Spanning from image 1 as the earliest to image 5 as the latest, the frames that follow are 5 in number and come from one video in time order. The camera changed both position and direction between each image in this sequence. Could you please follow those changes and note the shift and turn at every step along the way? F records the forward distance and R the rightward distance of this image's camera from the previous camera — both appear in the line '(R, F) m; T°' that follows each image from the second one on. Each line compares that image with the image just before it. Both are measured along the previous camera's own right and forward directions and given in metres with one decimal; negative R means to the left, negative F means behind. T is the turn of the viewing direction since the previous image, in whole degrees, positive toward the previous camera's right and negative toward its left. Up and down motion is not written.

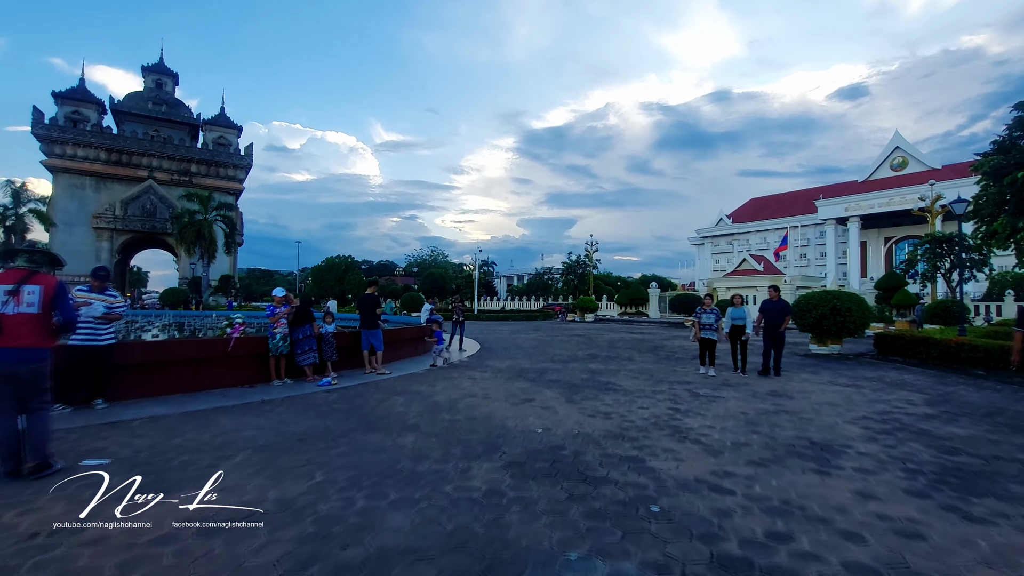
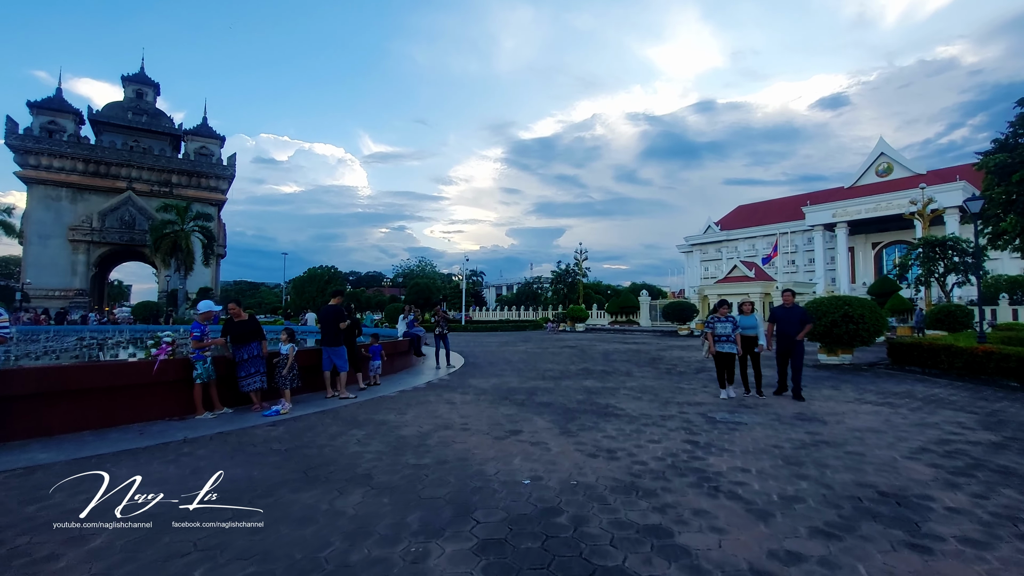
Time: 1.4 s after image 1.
(+0.1, +1.1) m; +1°
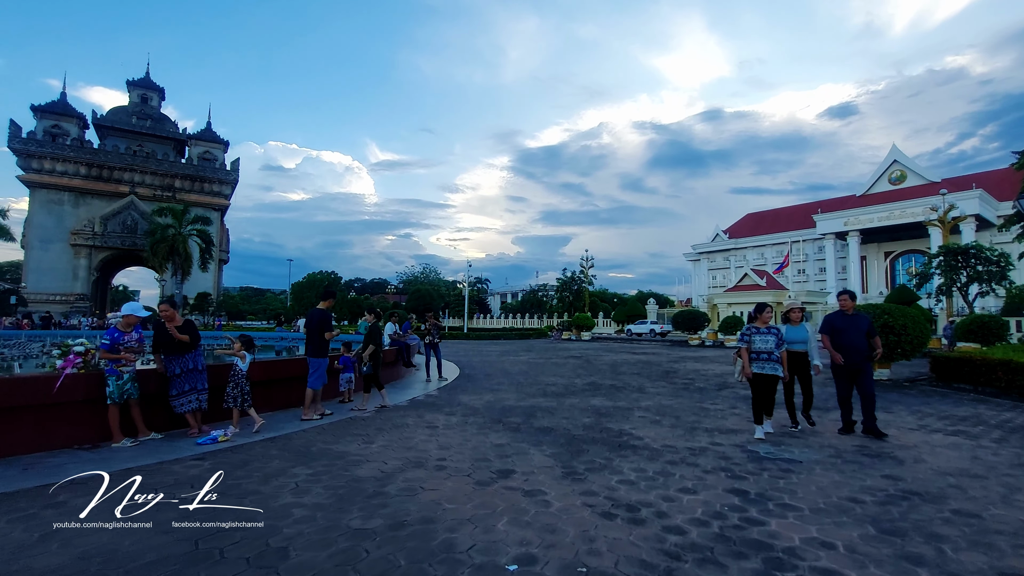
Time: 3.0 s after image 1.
(+0.1, +1.2) m; -1°
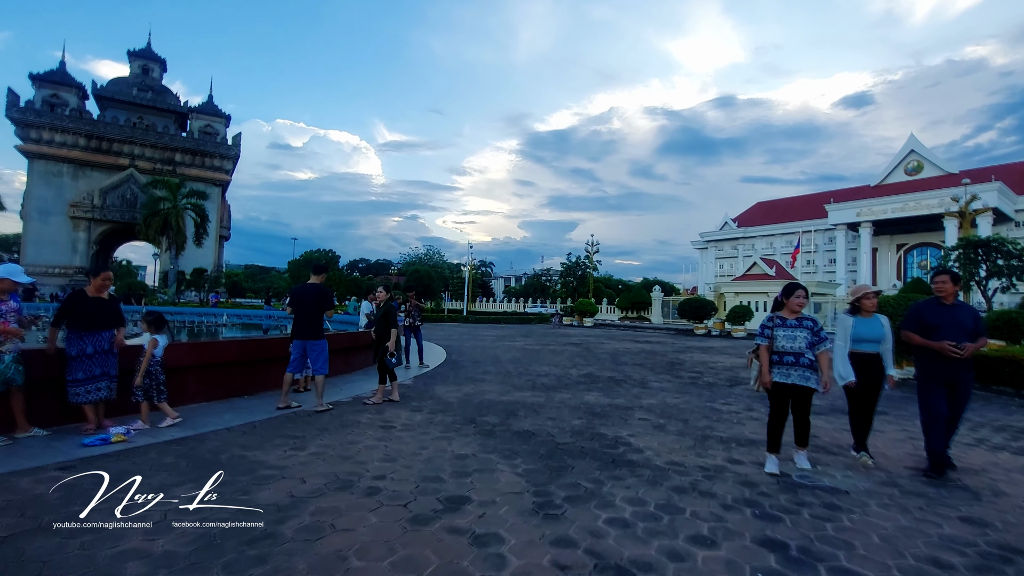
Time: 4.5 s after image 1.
(+0.3, +1.1) m; -1°
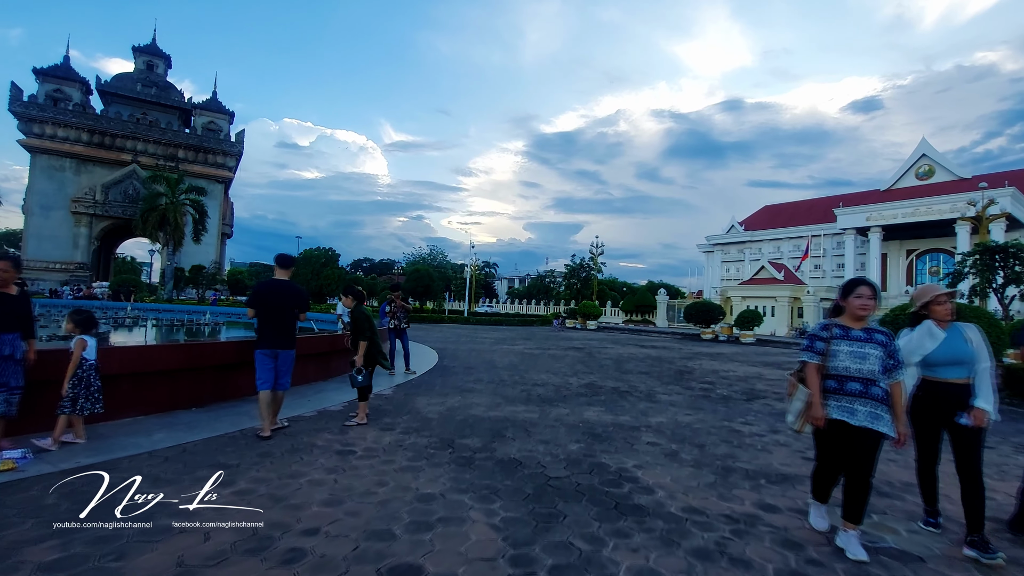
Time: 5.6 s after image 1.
(+0.2, +0.8) m; 0°
